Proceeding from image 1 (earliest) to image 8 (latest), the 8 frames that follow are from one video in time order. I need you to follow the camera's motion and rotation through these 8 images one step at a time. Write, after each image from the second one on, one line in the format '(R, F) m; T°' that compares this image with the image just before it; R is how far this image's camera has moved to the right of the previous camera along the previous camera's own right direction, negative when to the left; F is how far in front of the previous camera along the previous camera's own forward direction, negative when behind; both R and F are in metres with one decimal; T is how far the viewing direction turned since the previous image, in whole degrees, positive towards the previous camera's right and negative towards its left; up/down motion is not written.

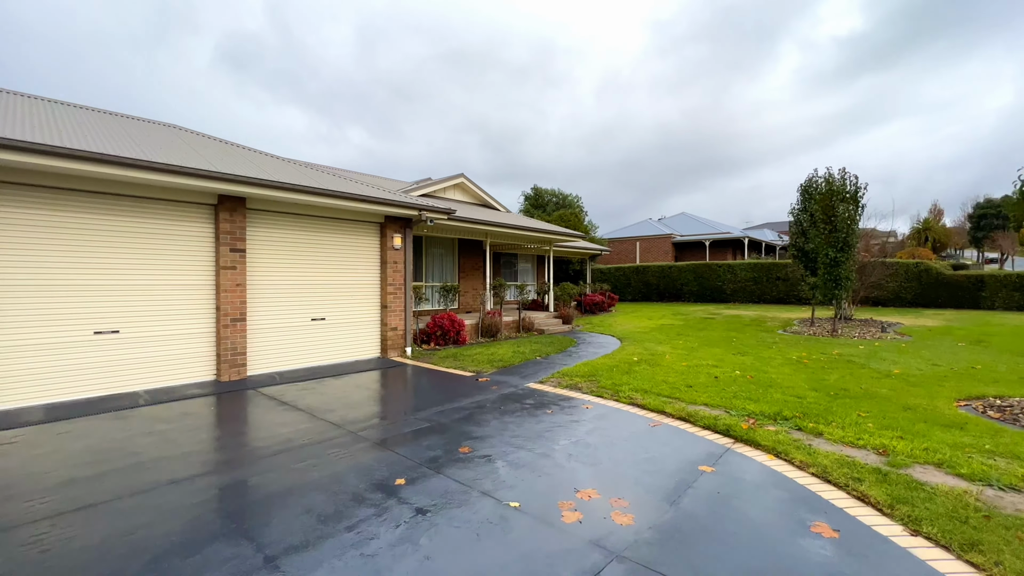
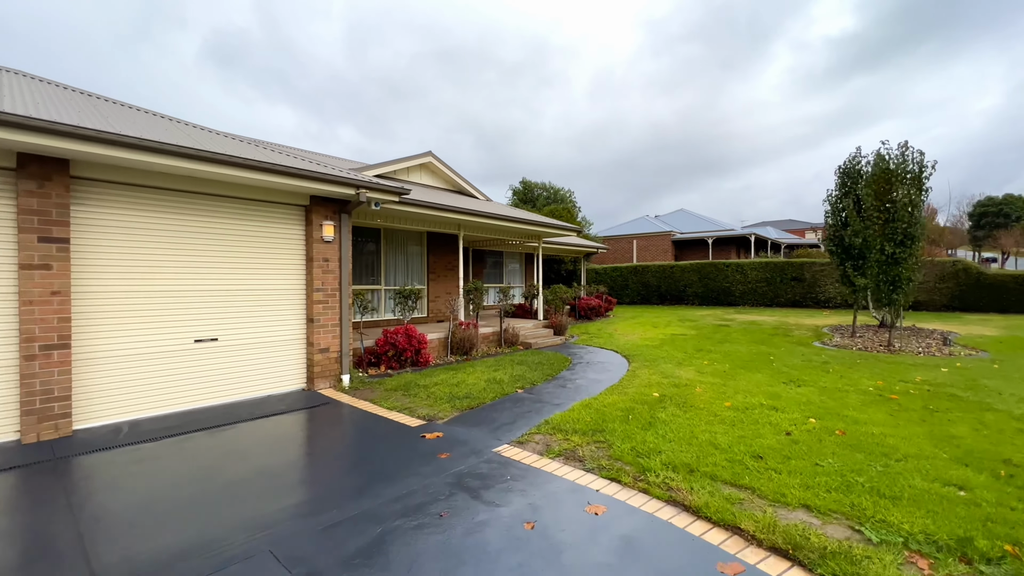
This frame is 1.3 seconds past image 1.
(+0.3, +2.3) m; +1°
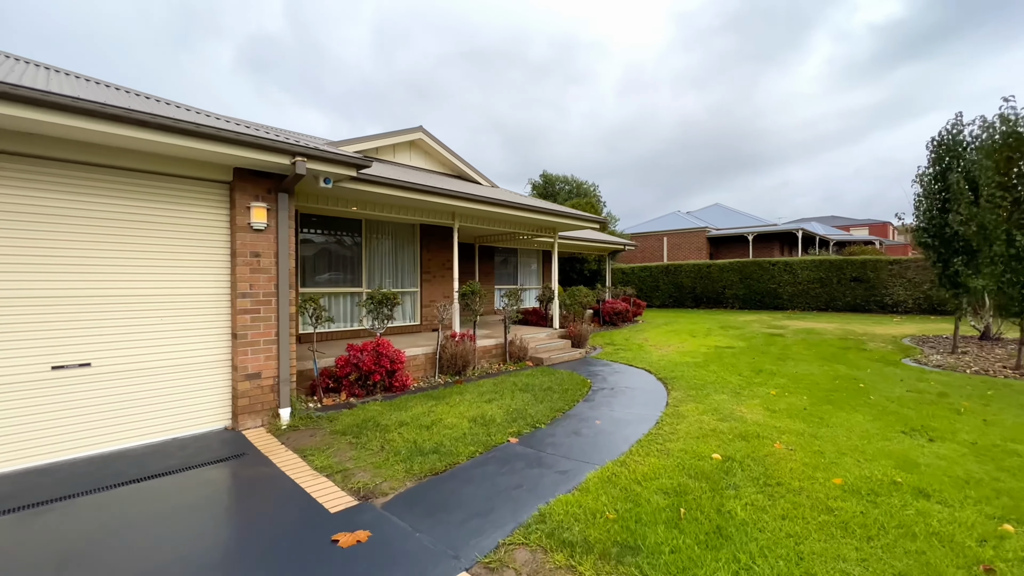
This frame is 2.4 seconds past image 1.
(+0.3, +1.8) m; -3°
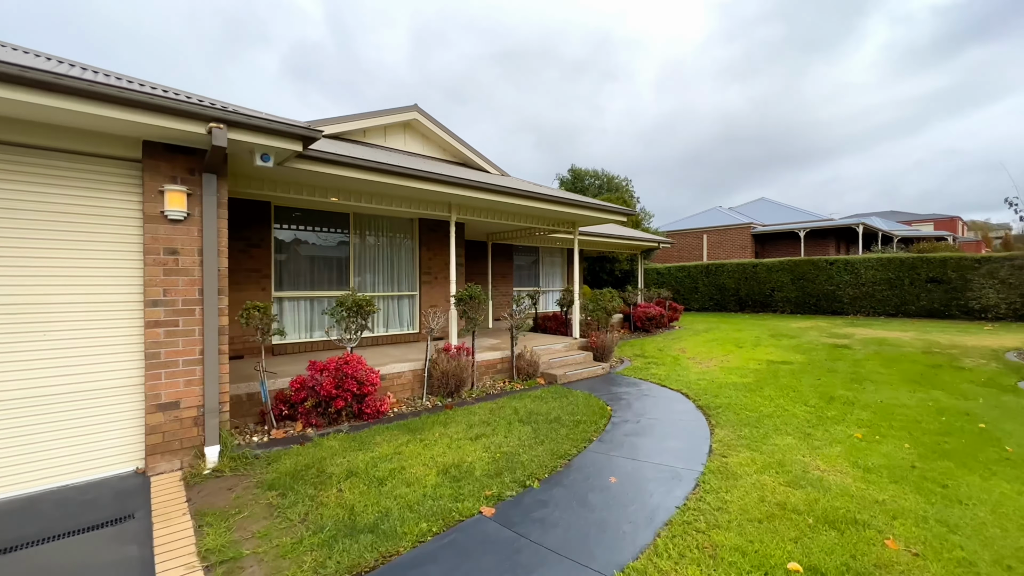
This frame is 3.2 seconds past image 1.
(+0.4, +1.3) m; -4°
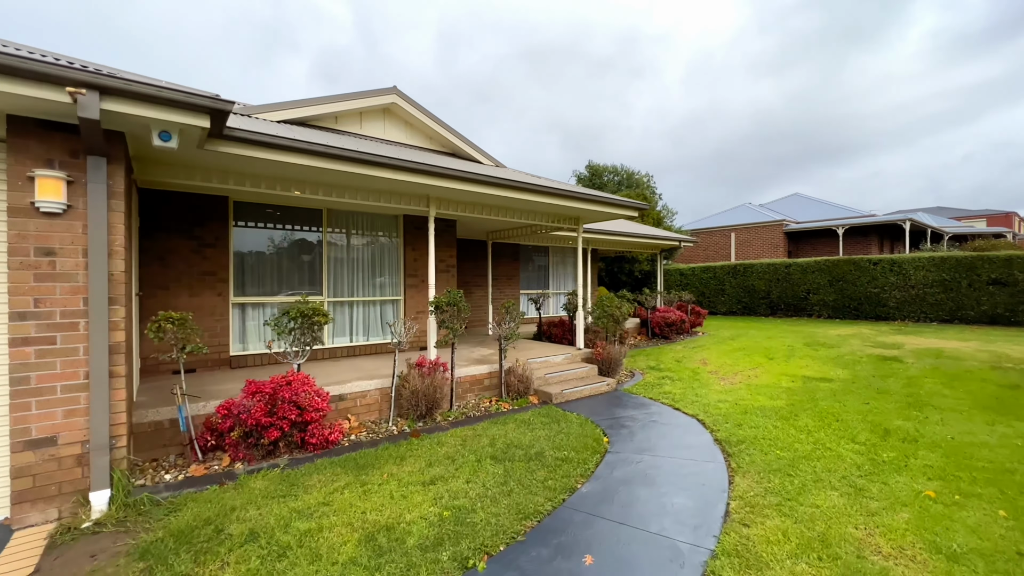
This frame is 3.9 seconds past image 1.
(+0.5, +0.9) m; -3°
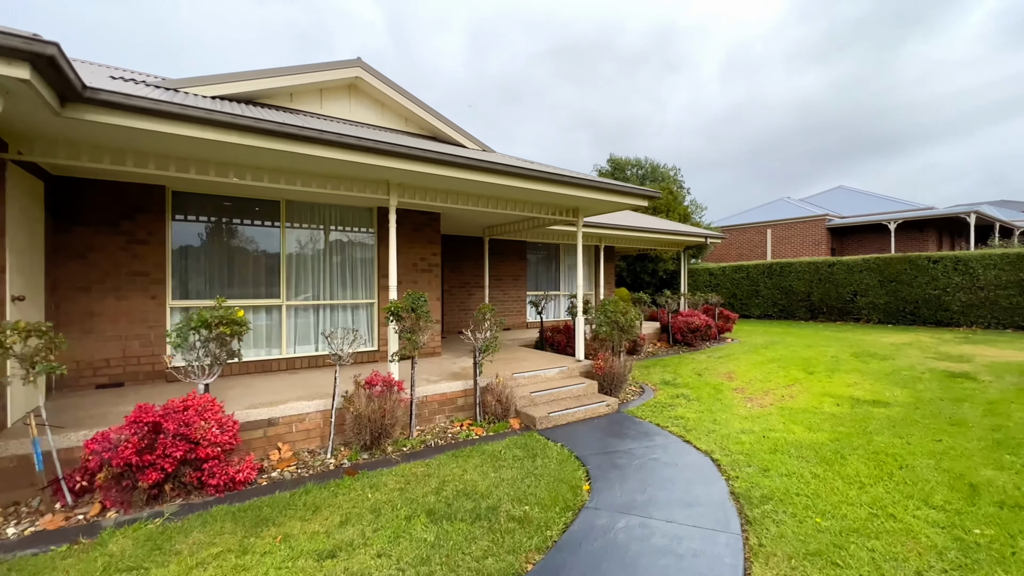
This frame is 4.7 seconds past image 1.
(+0.6, +1.0) m; -4°
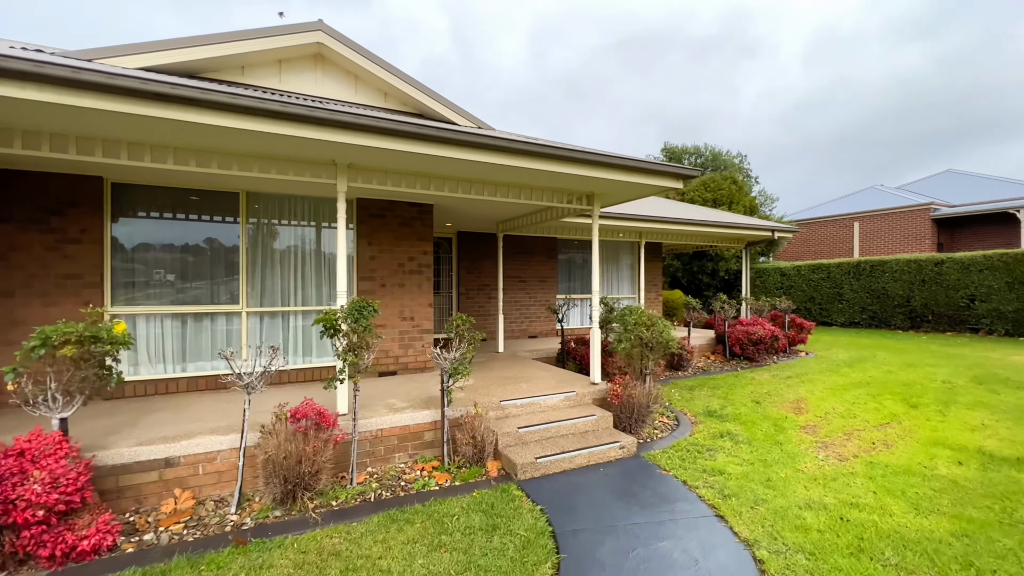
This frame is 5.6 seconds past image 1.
(+0.7, +1.2) m; -8°
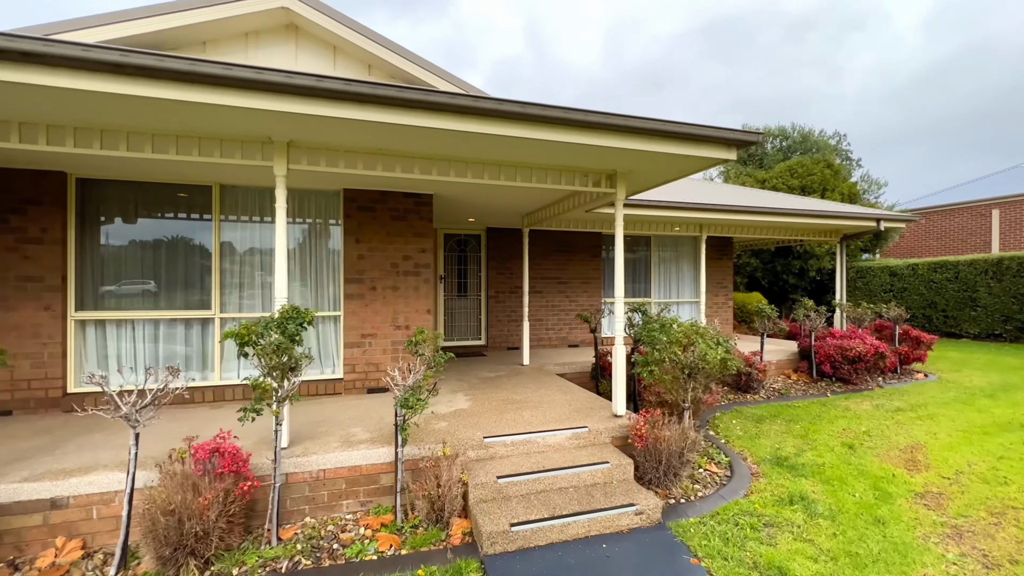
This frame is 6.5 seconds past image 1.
(+0.7, +1.1) m; -9°
